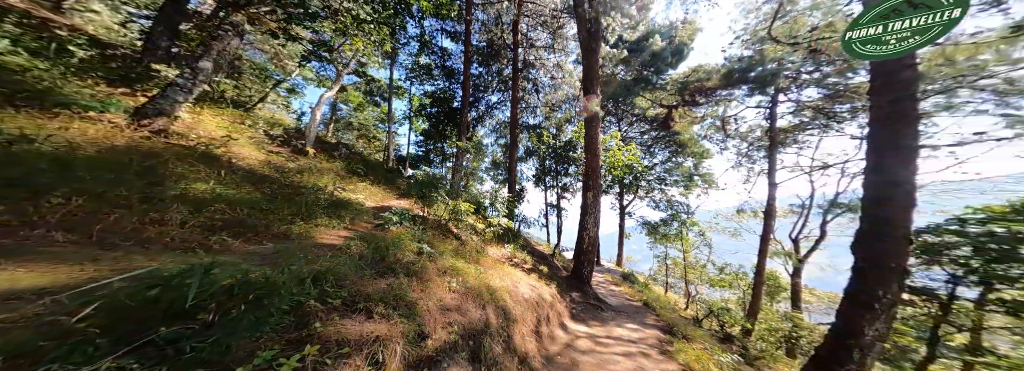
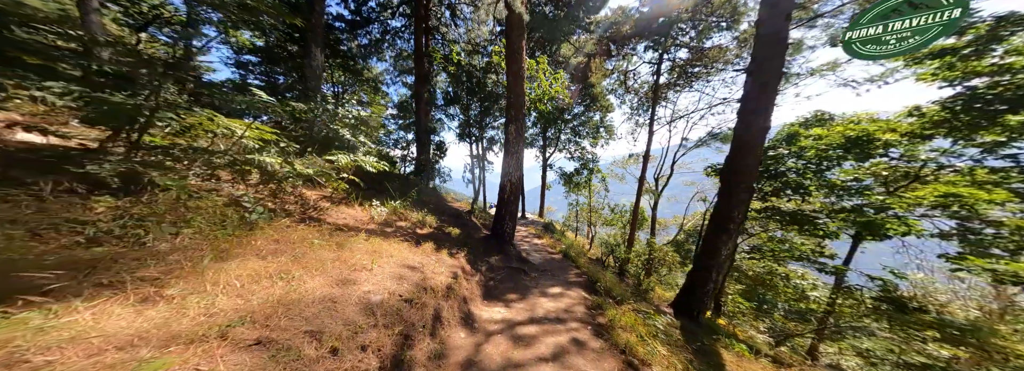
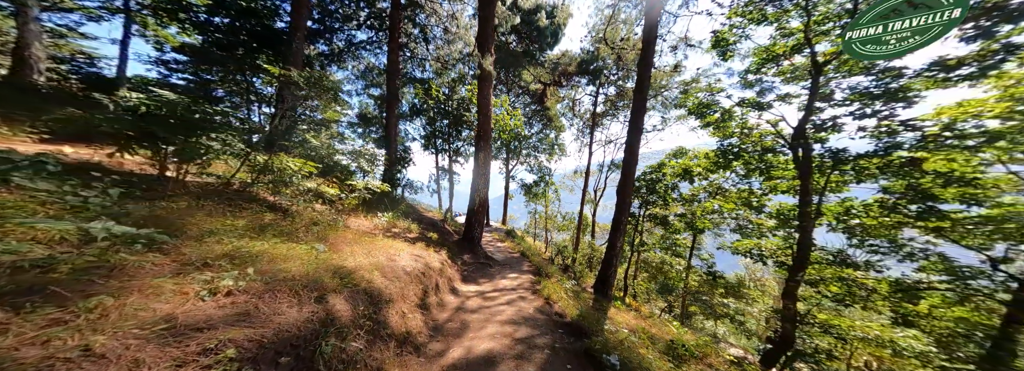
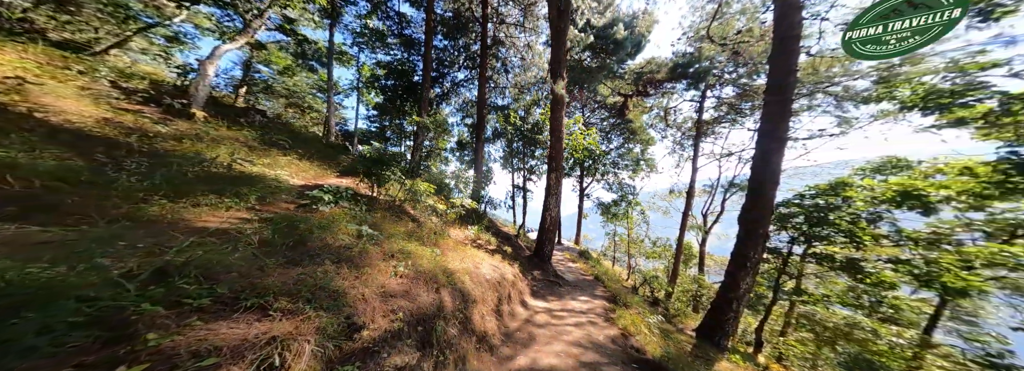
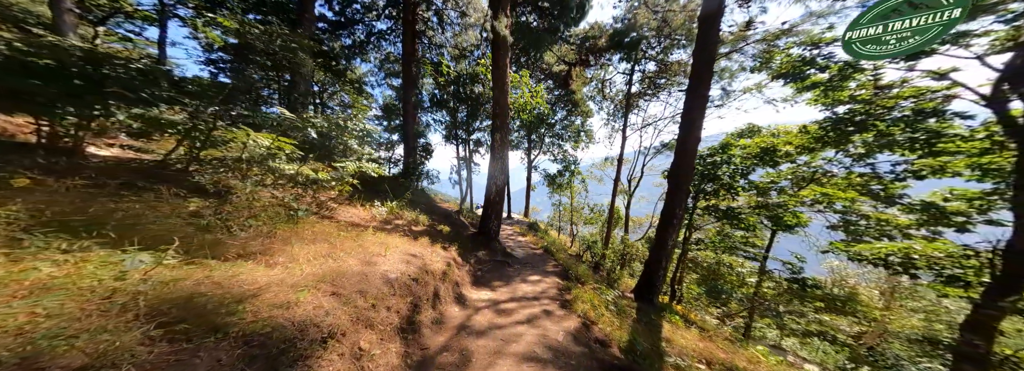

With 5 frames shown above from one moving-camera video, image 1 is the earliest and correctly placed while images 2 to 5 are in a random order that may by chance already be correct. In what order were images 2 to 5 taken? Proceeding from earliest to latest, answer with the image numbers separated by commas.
4, 3, 5, 2
